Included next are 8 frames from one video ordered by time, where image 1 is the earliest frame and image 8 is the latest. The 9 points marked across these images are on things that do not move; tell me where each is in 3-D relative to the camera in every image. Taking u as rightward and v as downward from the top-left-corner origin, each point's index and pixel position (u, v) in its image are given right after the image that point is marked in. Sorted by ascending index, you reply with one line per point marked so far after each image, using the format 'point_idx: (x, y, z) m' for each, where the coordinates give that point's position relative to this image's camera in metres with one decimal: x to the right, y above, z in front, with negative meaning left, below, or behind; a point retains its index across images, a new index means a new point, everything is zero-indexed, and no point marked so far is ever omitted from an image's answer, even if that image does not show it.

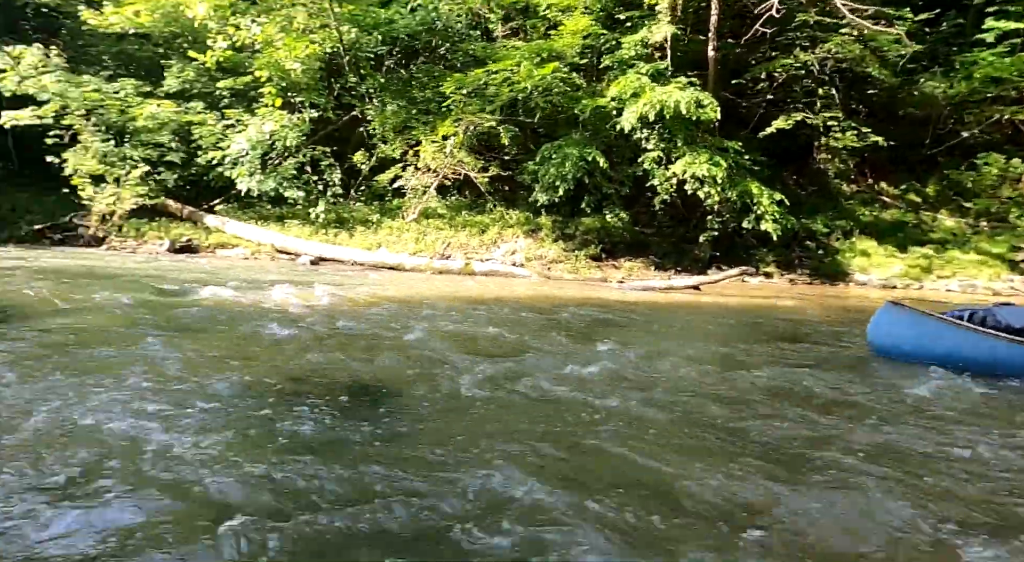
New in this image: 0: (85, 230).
0: (-5.5, +0.7, +7.8) m
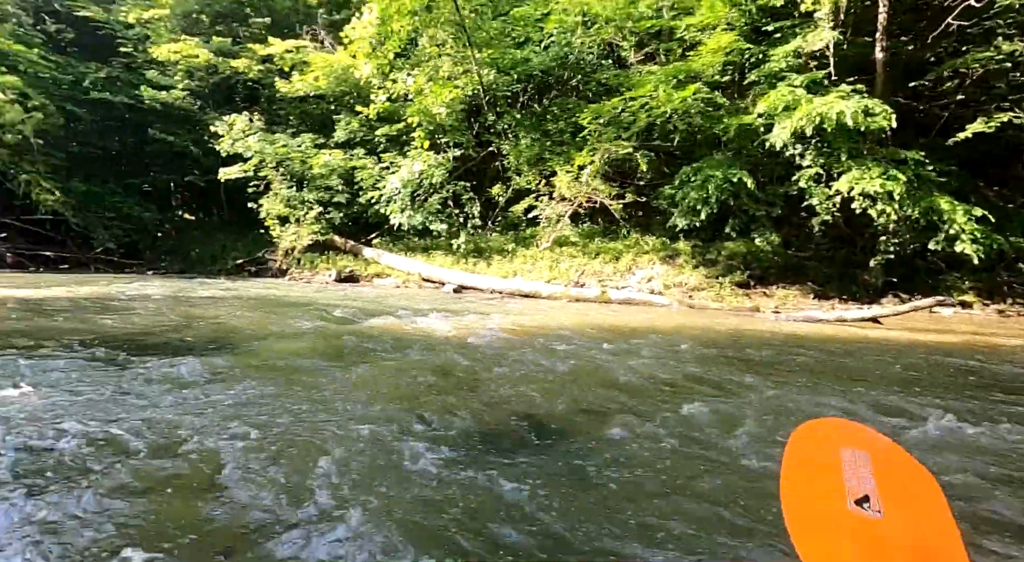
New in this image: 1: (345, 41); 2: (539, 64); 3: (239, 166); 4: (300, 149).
0: (-3.7, +0.3, +9.3) m
1: (-3.0, +4.0, +10.0) m
2: (+0.3, +3.4, +9.8) m
3: (-4.2, +1.8, +9.2) m
4: (-3.4, +2.1, +9.5) m
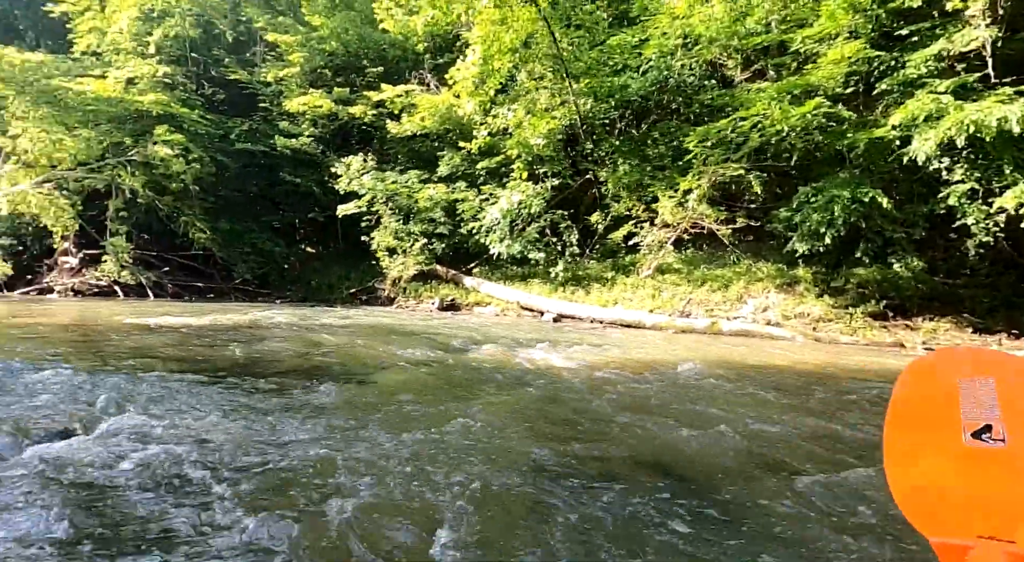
0: (-2.2, -0.1, +9.9) m
1: (-1.3, +3.5, +10.7) m
2: (+1.9, +3.0, +9.7) m
3: (-2.7, +1.3, +10.1) m
4: (-1.8, +1.6, +10.2) m
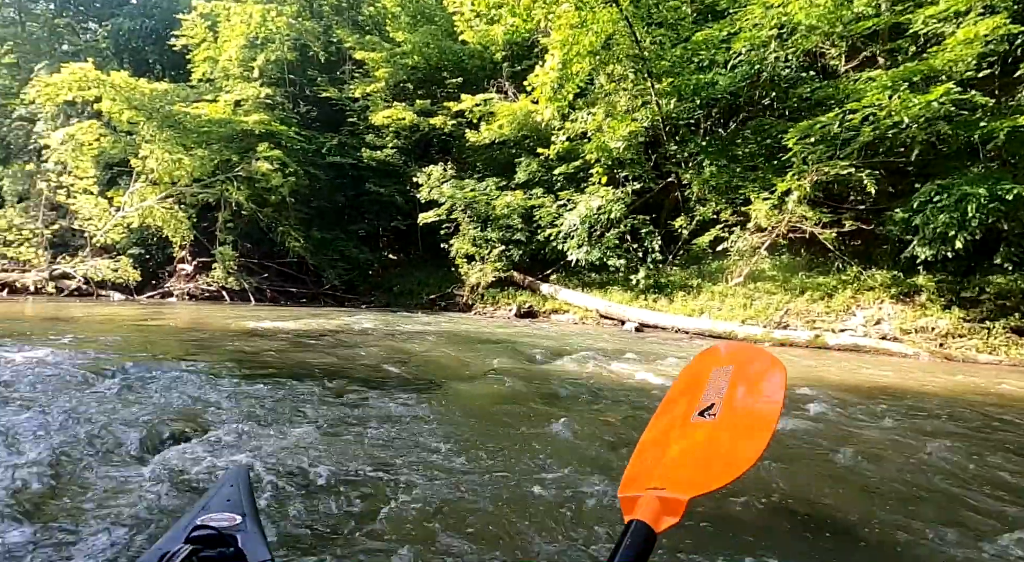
0: (-0.9, -0.3, +10.1) m
1: (+0.2, +3.3, +10.7) m
2: (+3.1, +2.9, +9.2) m
3: (-1.3, +1.2, +10.4) m
4: (-0.5, +1.5, +10.3) m
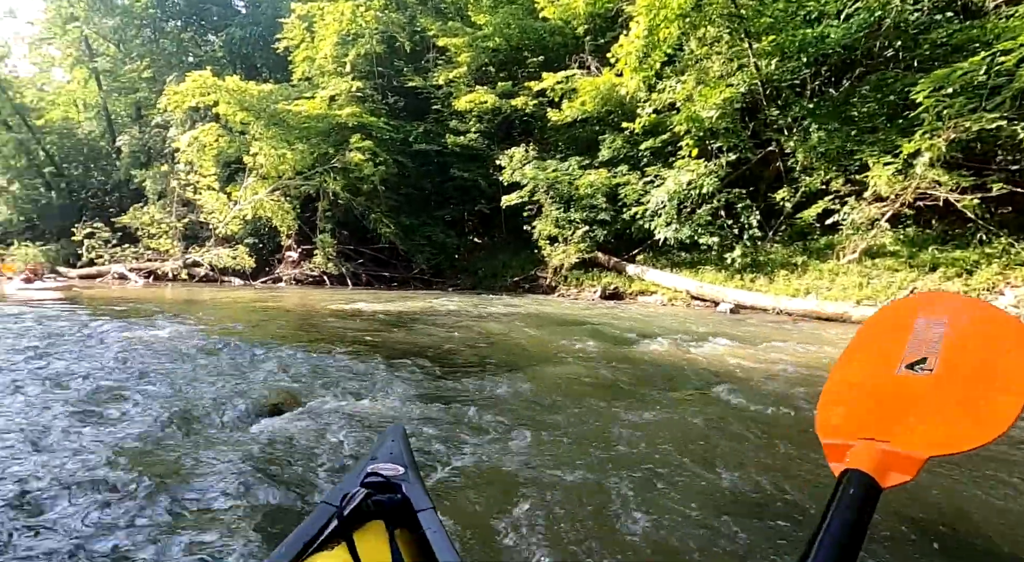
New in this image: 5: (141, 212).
0: (+0.6, 0.0, +9.9) m
1: (+1.7, +3.6, +10.3) m
2: (+4.3, +3.1, +8.1) m
3: (+0.2, +1.5, +10.3) m
4: (+1.0, +1.8, +10.0) m
5: (-7.2, +1.3, +11.6) m
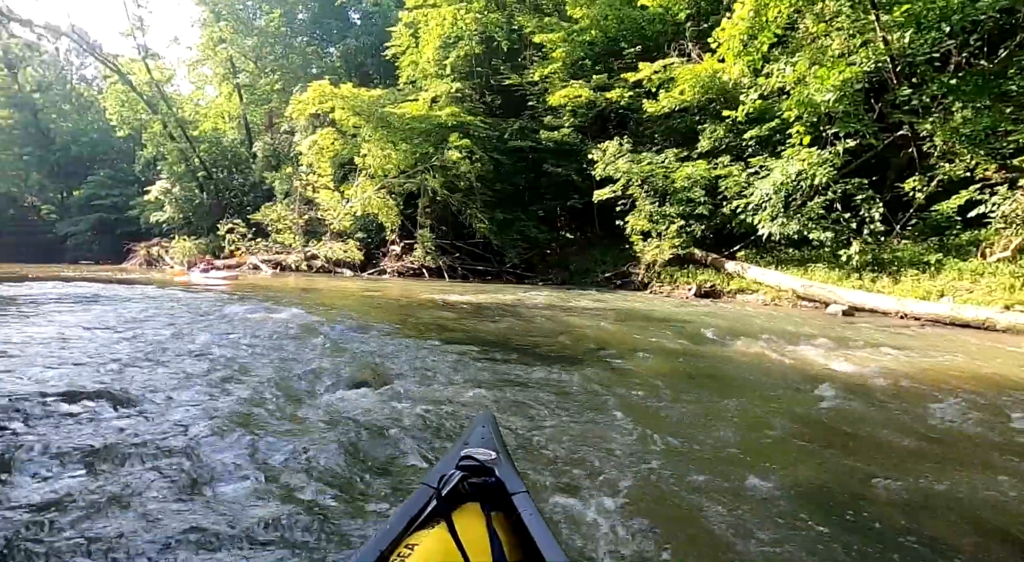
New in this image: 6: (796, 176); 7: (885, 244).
0: (+2.0, +0.1, +9.7) m
1: (+3.3, +3.7, +9.8) m
2: (+5.3, +3.1, +7.1) m
3: (+1.8, +1.5, +10.1) m
4: (+2.5, +1.8, +9.7) m
5: (-5.1, +1.5, +13.0) m
6: (+3.8, +1.4, +8.3) m
7: (+4.8, +0.5, +8.0) m
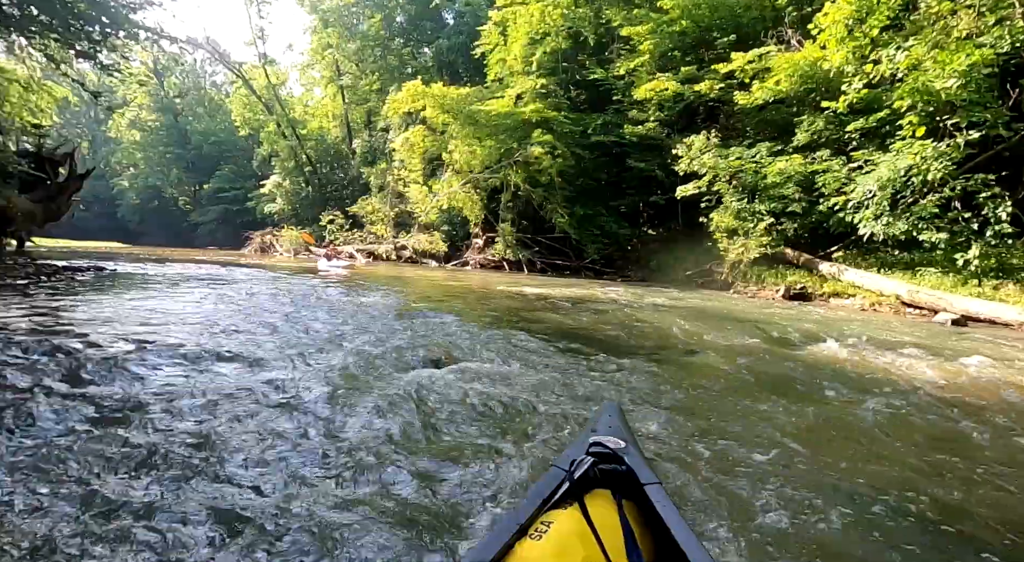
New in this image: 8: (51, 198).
0: (+3.2, +0.1, +9.3) m
1: (+4.6, +3.6, +9.1) m
2: (+6.1, +3.1, +6.1) m
3: (+3.1, +1.5, +9.7) m
4: (+3.8, +1.8, +9.1) m
5: (-3.2, +1.7, +13.8) m
6: (+4.8, +1.3, +7.5) m
7: (+5.7, +0.4, +7.1) m
8: (-8.8, +1.6, +11.9) m
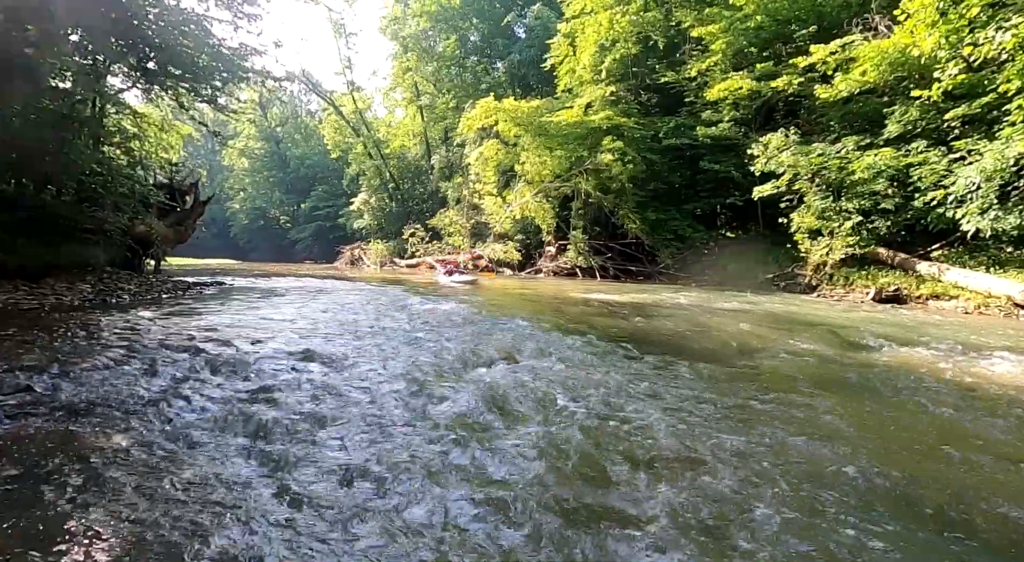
0: (+4.3, 0.0, +8.7) m
1: (+5.5, +3.6, +8.5) m
2: (+6.6, +3.1, +5.3) m
3: (+4.2, +1.5, +9.3) m
4: (+4.7, +1.8, +8.6) m
5: (-1.4, +1.5, +14.2) m
6: (+5.5, +1.4, +6.8) m
7: (+6.4, +0.5, +6.2) m
8: (-7.2, +1.3, +13.2) m
